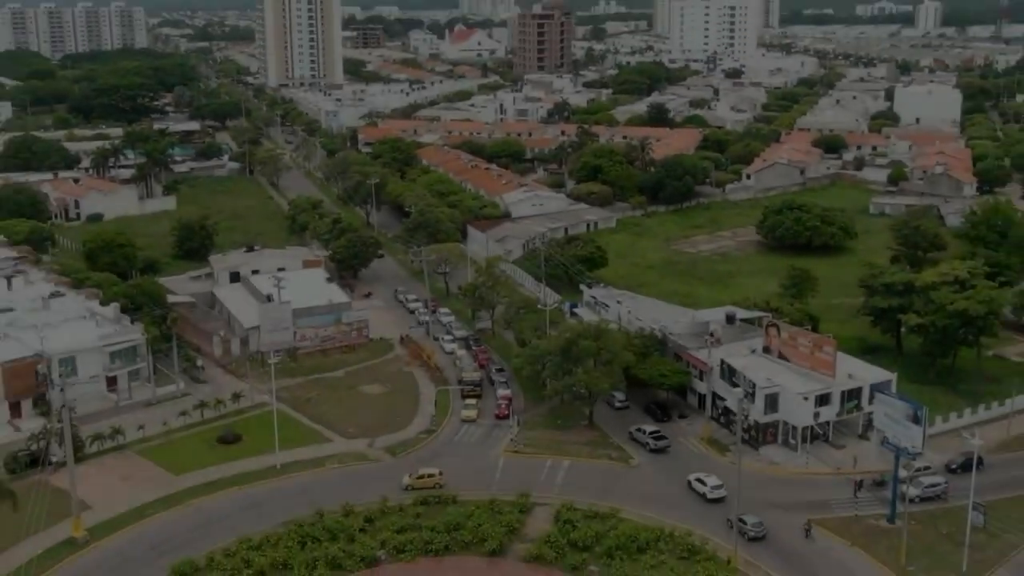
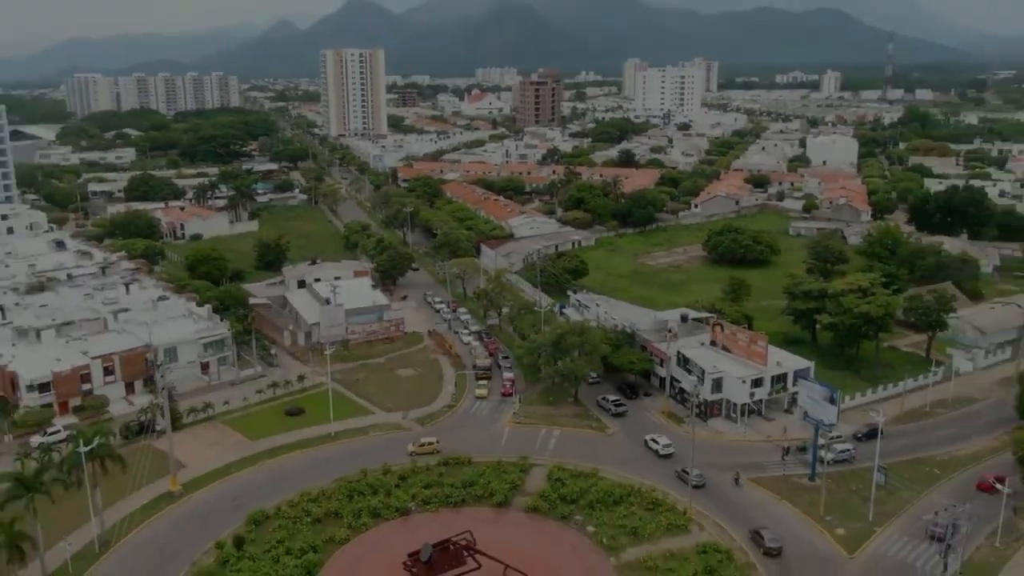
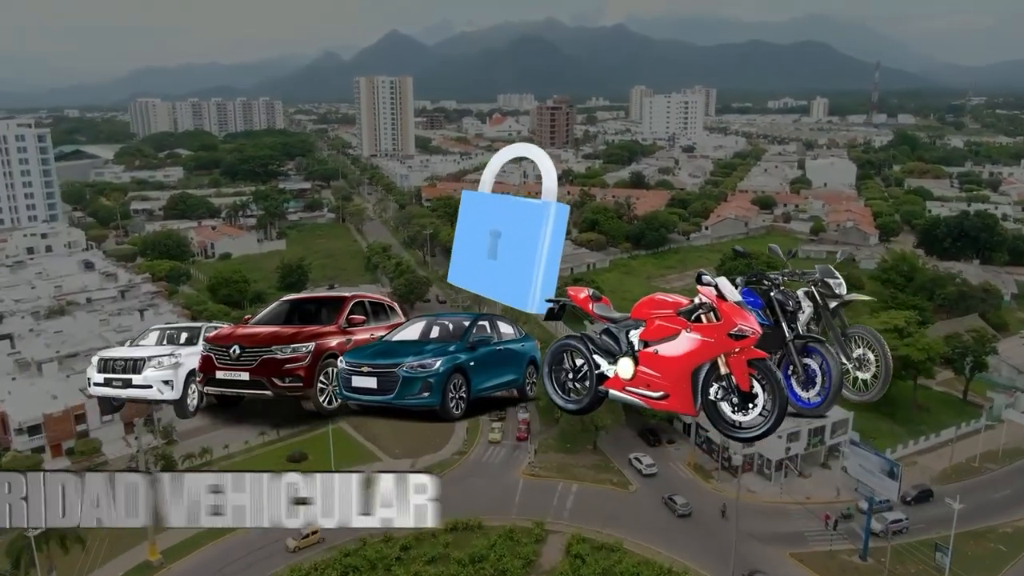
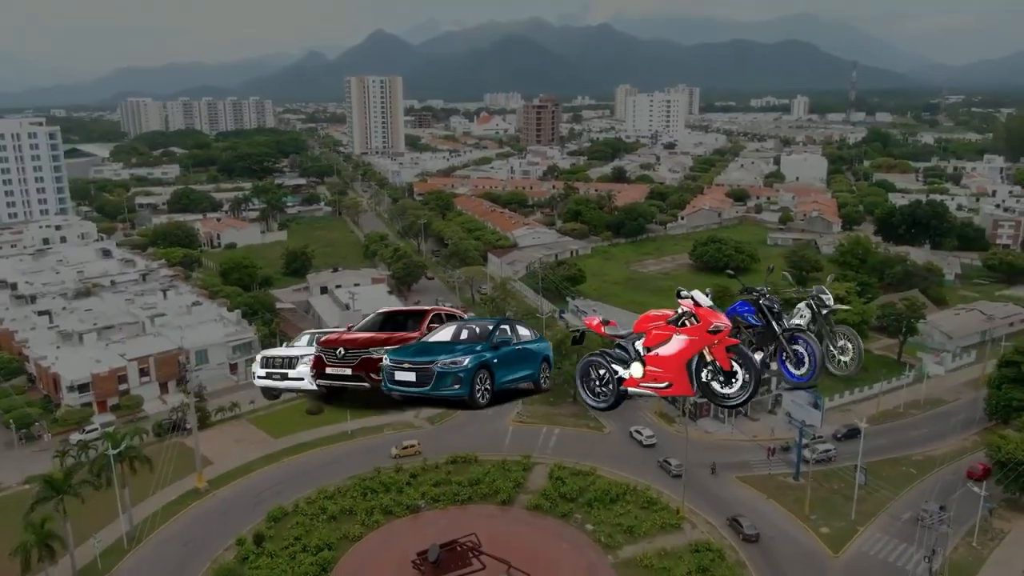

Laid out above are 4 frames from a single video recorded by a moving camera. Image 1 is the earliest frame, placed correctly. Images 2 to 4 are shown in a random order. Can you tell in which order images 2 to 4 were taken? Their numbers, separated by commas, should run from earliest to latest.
2, 4, 3
